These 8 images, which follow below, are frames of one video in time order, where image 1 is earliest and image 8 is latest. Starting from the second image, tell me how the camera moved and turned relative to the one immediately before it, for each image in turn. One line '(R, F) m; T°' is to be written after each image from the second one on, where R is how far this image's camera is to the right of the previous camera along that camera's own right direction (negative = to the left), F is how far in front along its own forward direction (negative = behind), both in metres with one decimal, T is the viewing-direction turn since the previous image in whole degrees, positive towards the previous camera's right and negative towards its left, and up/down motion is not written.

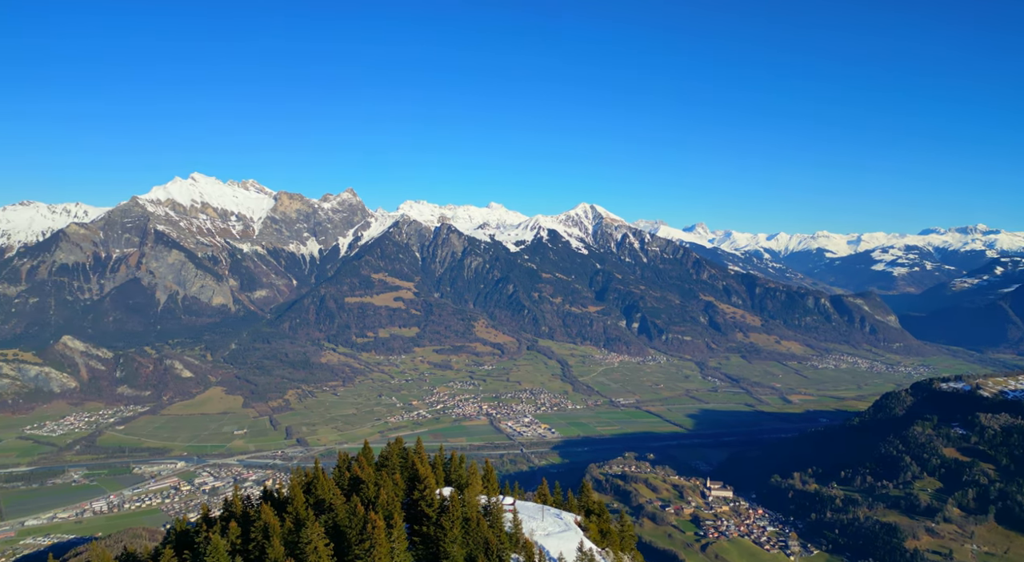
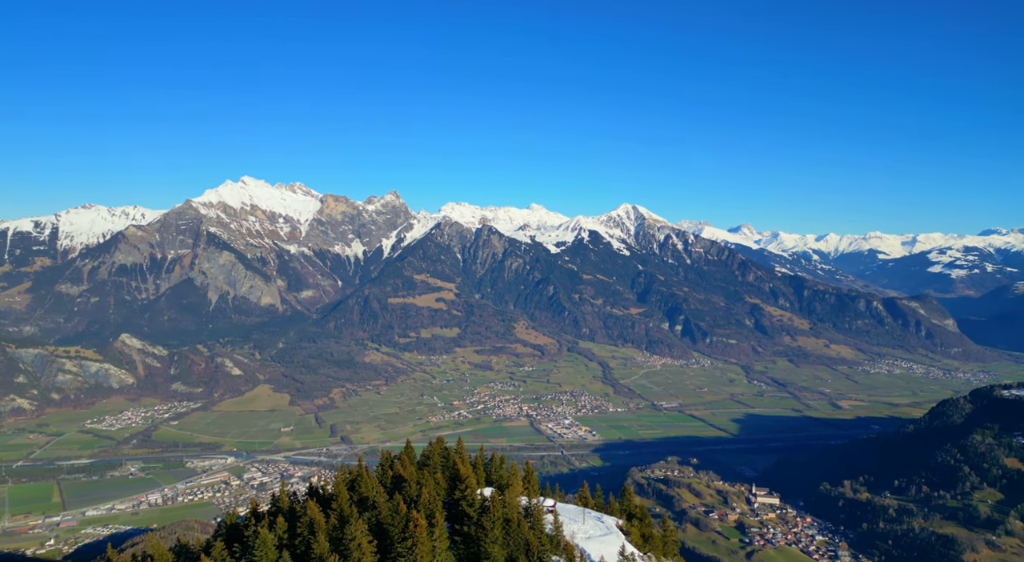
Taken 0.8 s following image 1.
(-0.2, -3.3) m; -3°
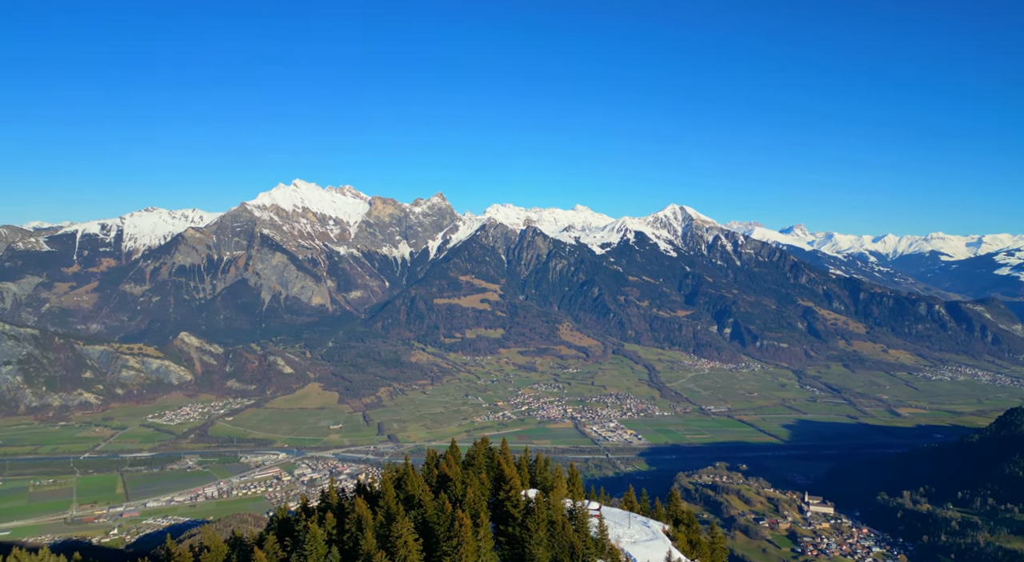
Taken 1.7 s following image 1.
(-0.1, -3.4) m; -3°
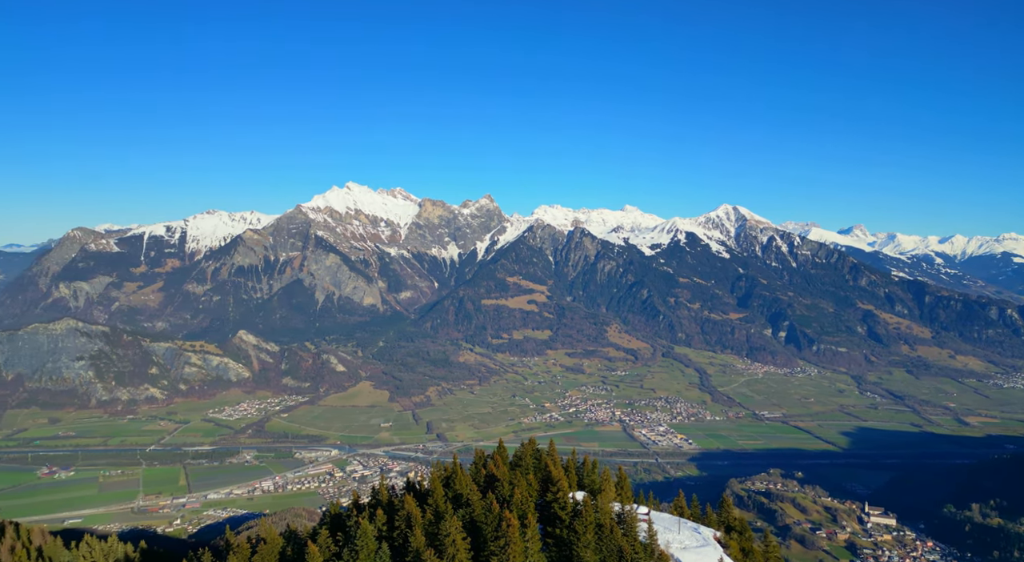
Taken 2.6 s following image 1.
(-0.2, -3.2) m; -3°
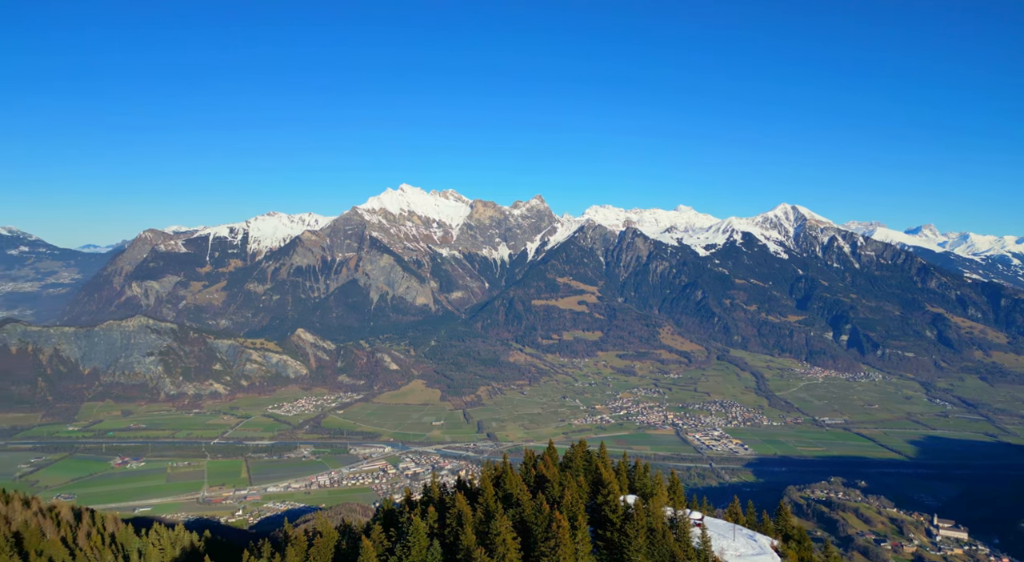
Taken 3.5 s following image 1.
(-0.3, -2.9) m; -3°
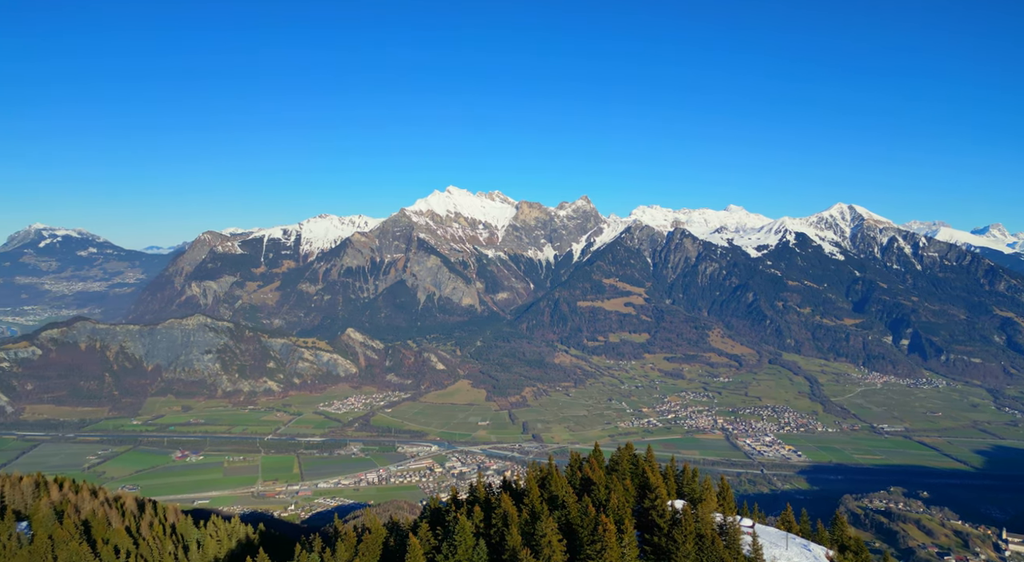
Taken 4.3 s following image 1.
(-0.2, -2.5) m; -3°
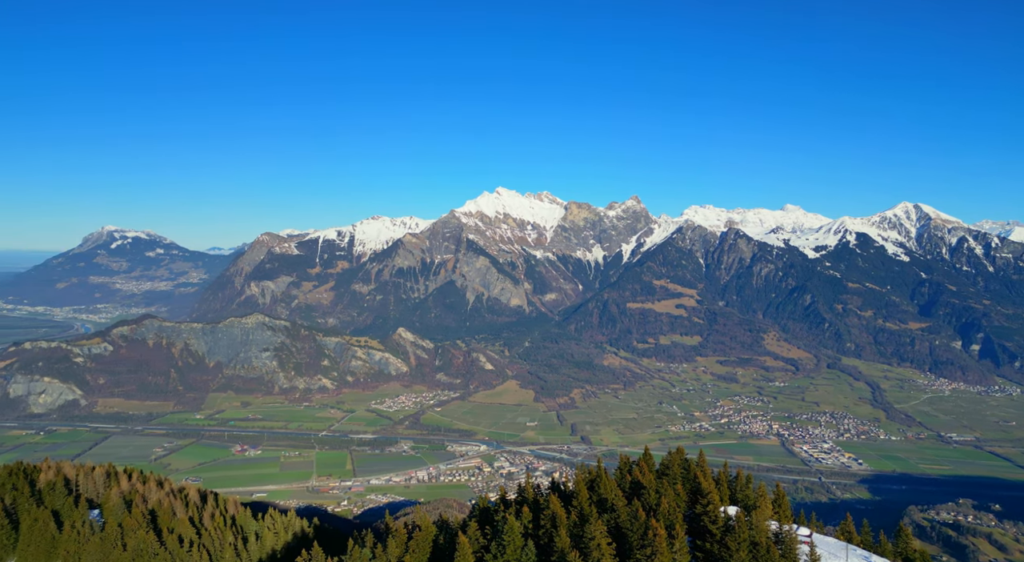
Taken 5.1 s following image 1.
(-1.2, -1.0) m; -3°
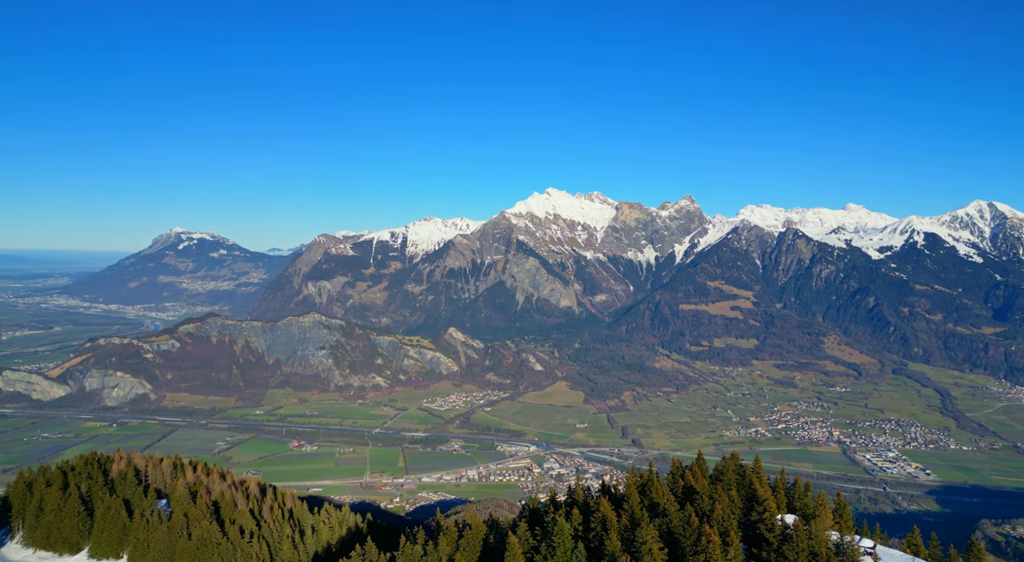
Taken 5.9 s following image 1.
(-1.4, +0.6) m; -3°
